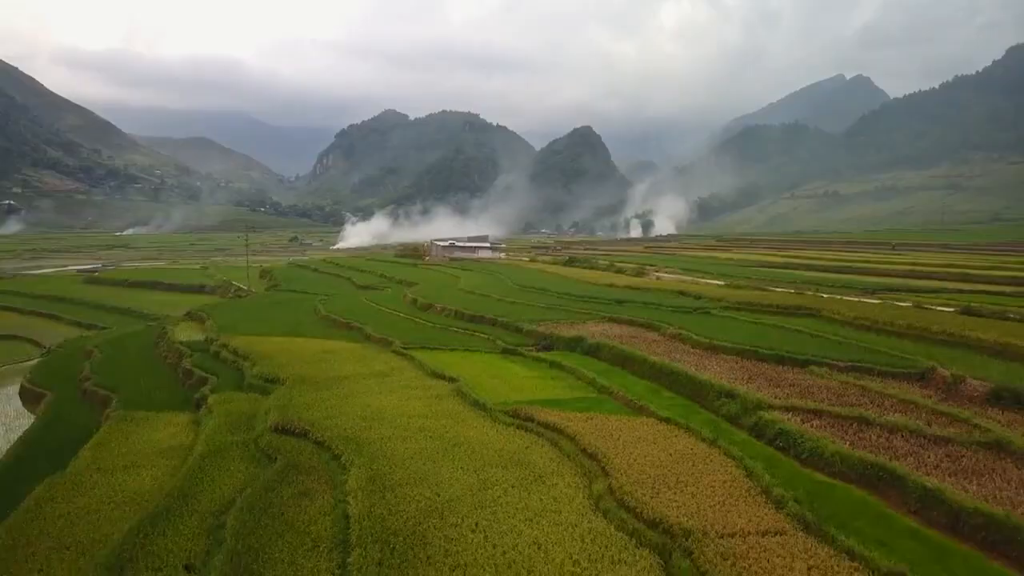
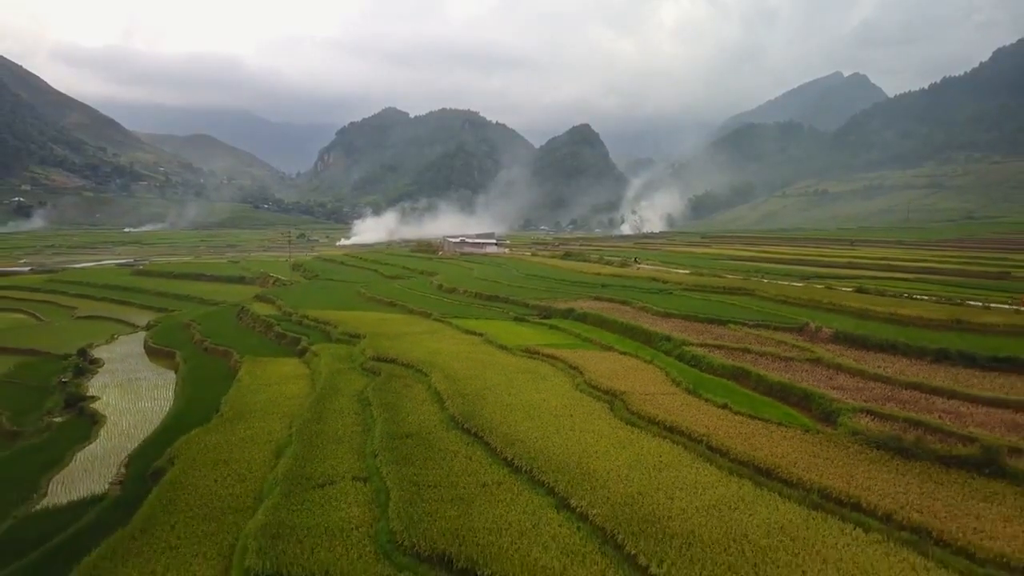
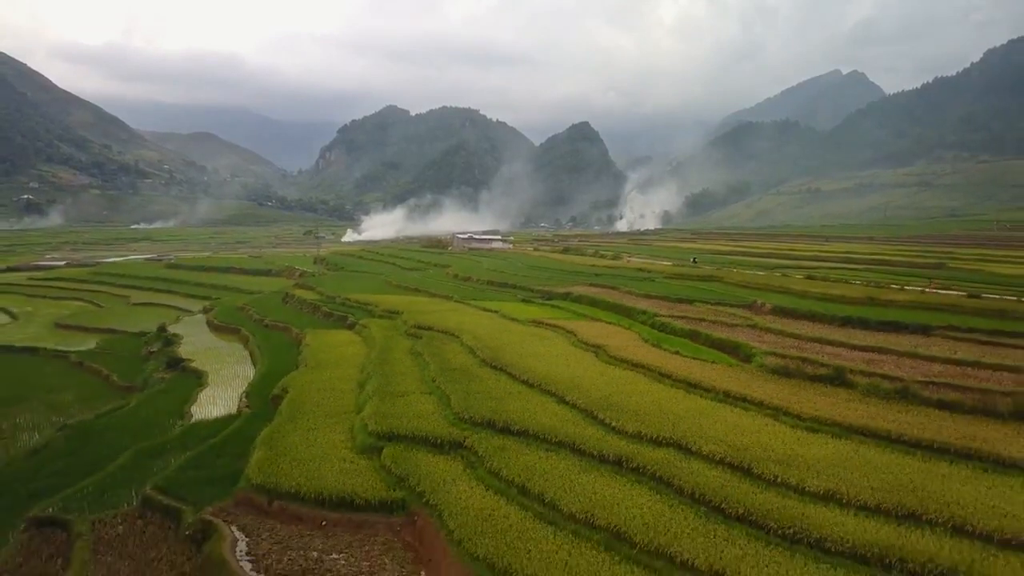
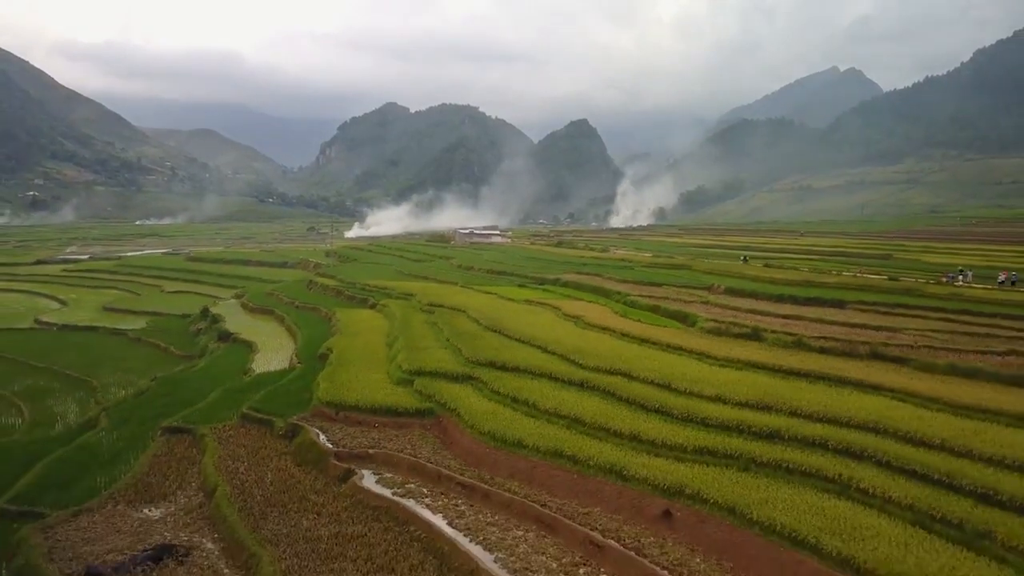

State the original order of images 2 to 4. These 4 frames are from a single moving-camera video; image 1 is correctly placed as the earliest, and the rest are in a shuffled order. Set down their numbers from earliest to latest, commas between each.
2, 3, 4
